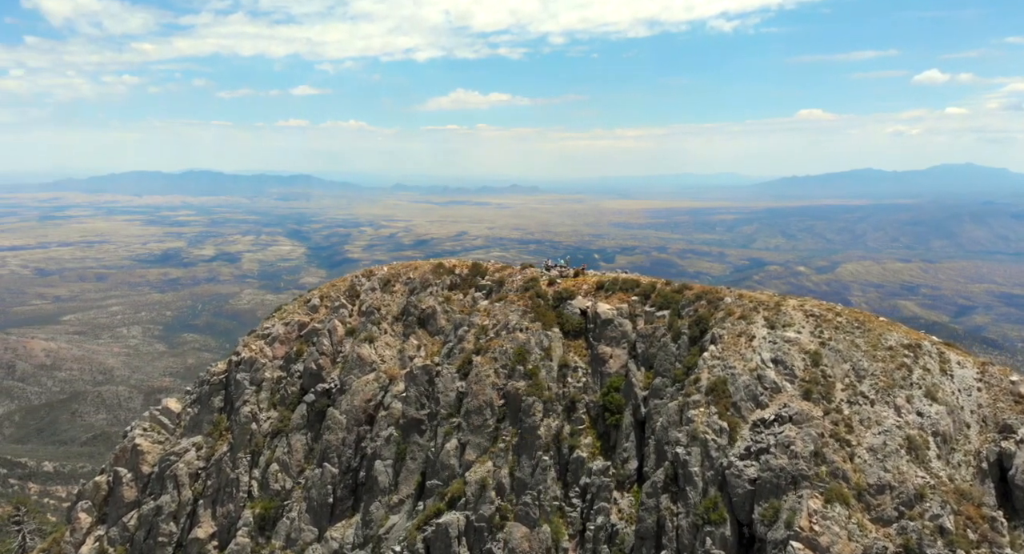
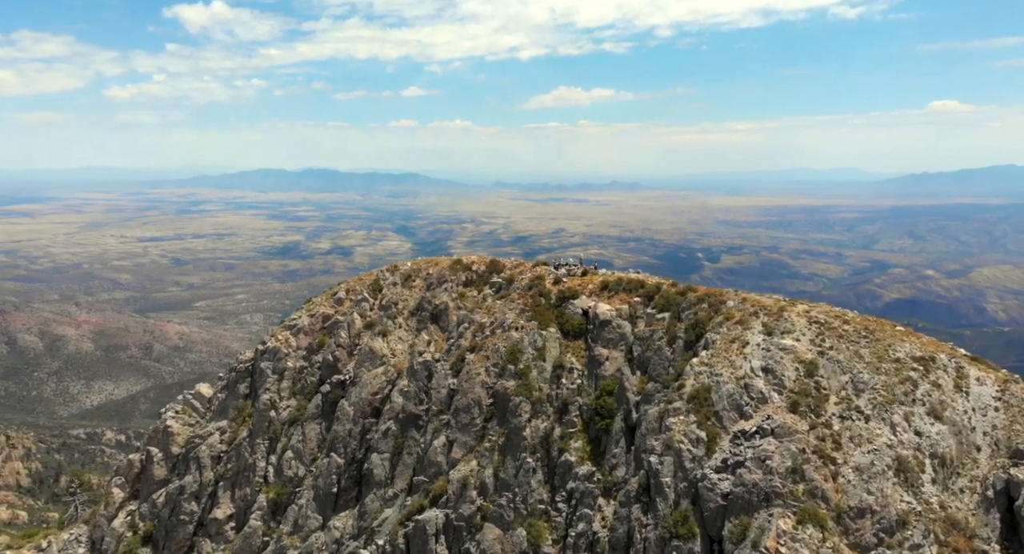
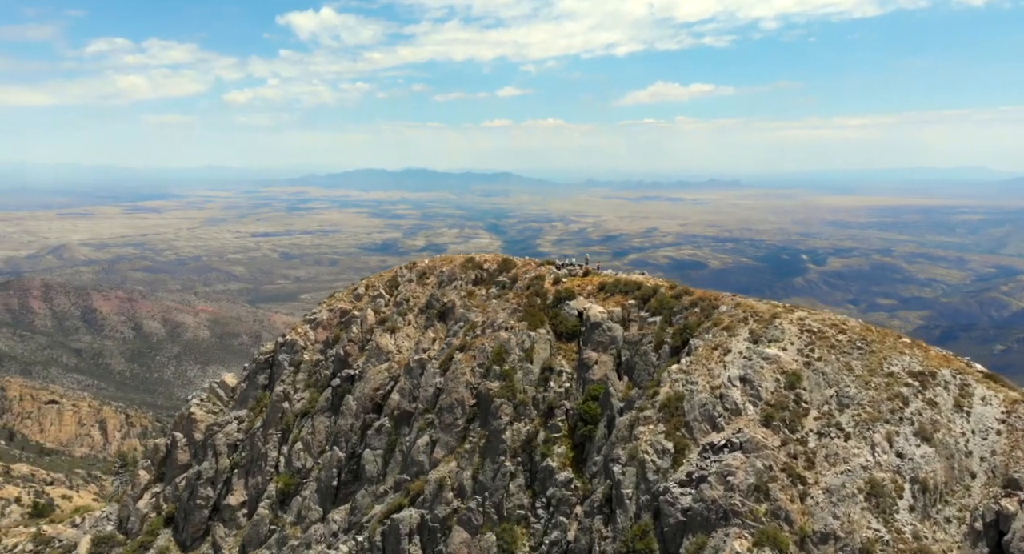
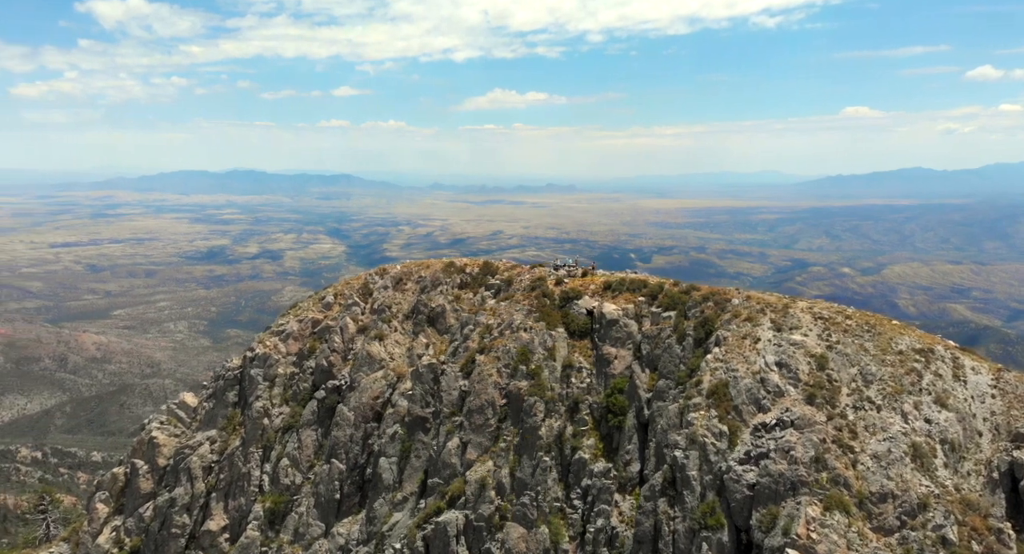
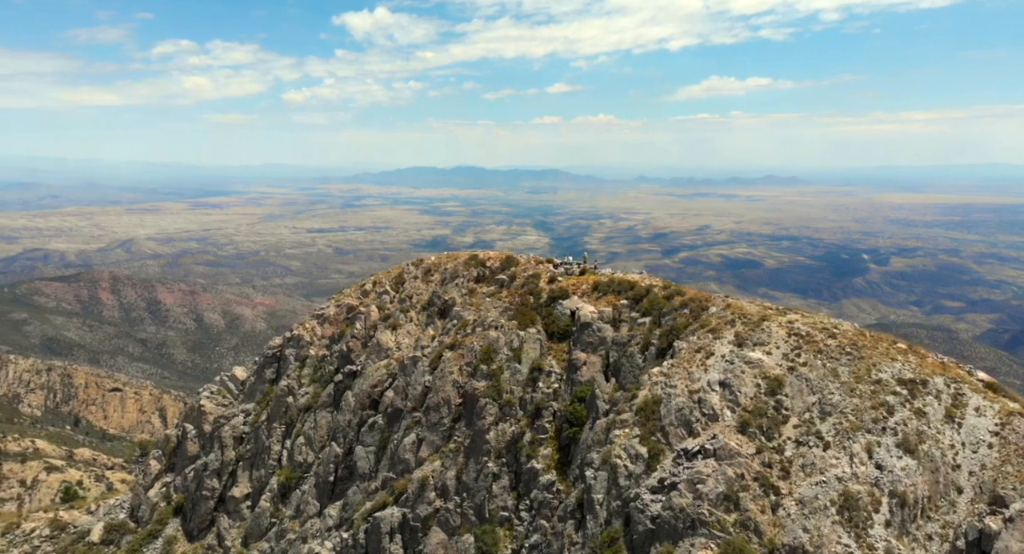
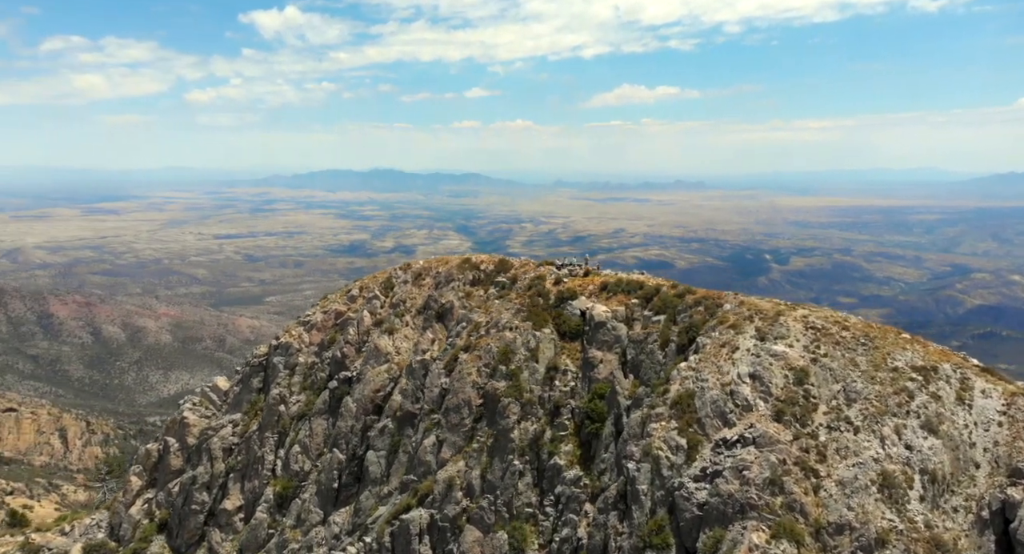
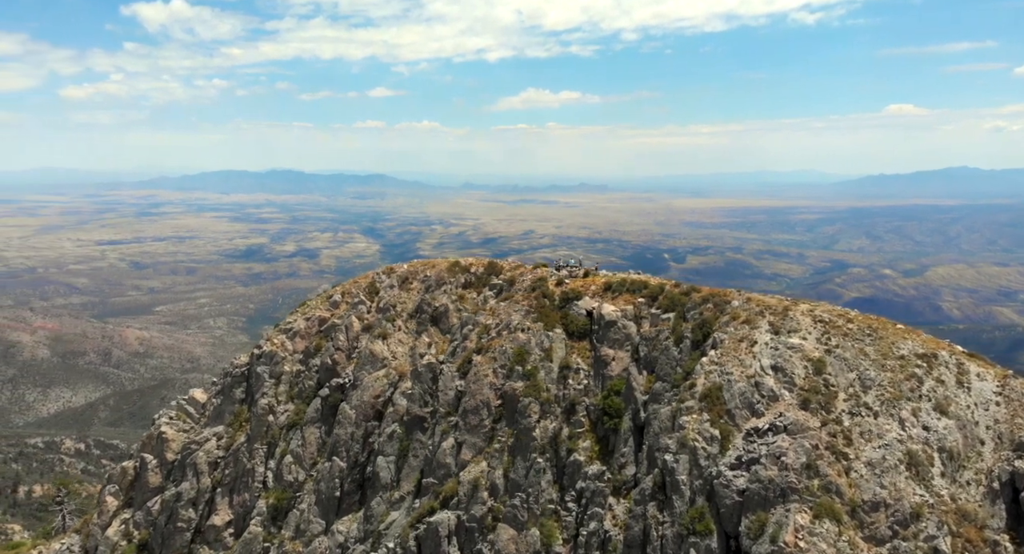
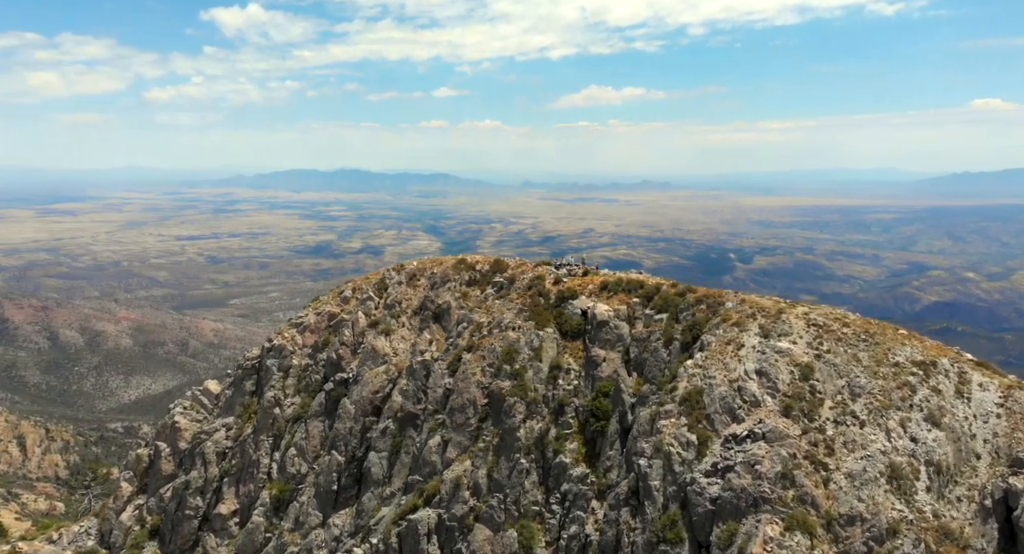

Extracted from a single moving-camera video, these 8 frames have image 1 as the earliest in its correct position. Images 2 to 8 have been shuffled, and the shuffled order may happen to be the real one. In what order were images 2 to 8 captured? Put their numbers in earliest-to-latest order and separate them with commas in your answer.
4, 7, 2, 8, 6, 3, 5
